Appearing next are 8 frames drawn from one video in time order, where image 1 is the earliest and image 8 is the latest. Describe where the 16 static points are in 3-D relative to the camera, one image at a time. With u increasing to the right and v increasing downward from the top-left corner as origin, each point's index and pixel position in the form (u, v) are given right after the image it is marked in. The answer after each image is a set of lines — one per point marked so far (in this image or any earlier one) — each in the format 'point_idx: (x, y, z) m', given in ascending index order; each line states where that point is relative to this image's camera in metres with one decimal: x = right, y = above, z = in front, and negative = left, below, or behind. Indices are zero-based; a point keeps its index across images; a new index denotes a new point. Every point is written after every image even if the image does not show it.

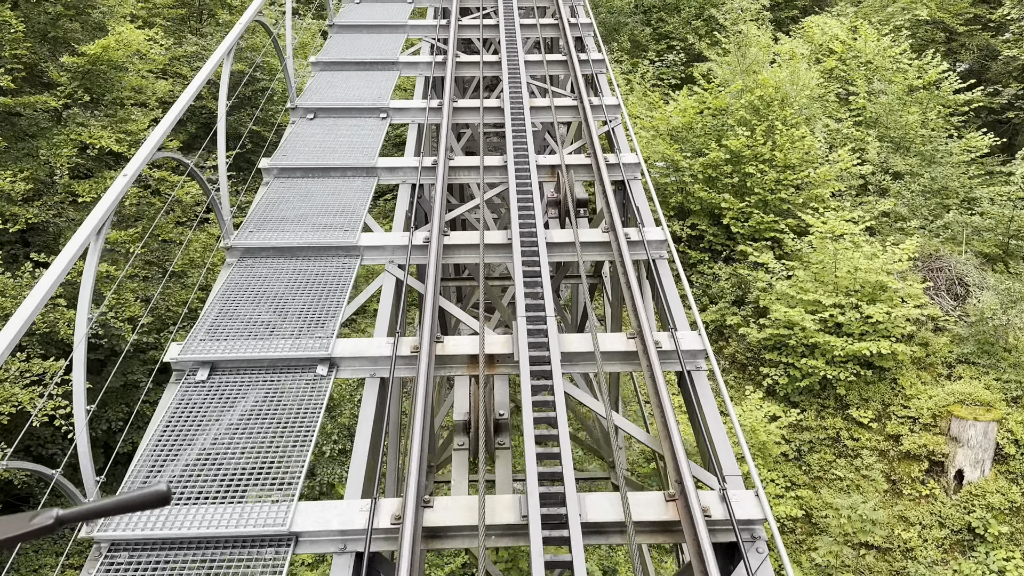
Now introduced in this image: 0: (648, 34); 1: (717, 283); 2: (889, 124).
0: (+2.6, +4.9, +15.7) m
1: (+2.0, 0.0, +7.8) m
2: (+4.3, +1.9, +9.3) m
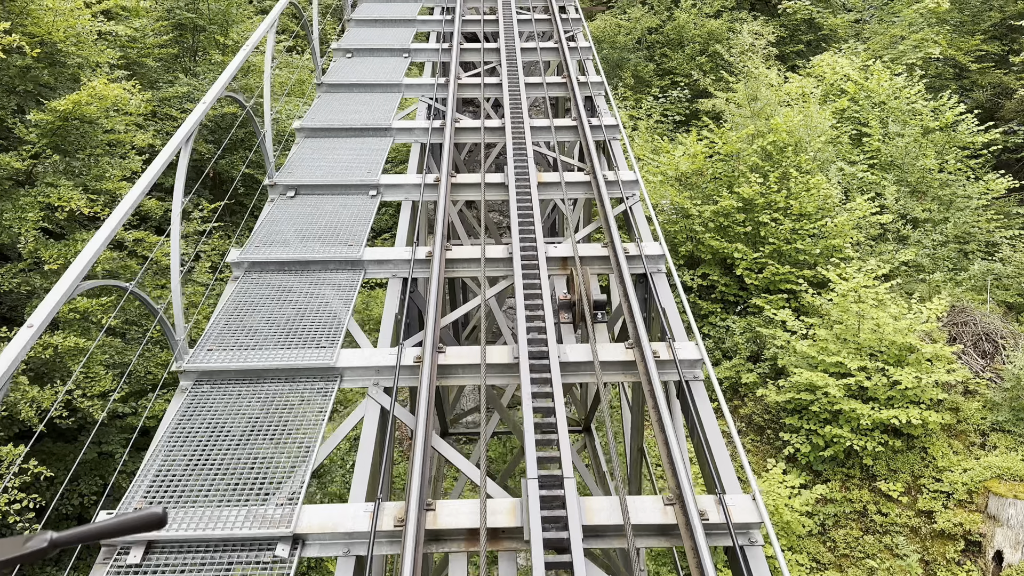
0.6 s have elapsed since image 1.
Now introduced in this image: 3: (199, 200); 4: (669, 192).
0: (+2.6, +4.1, +15.4) m
1: (+2.0, -0.5, +7.4) m
2: (+4.3, +1.3, +9.0) m
3: (-3.5, +1.0, +9.0) m
4: (+1.6, +1.0, +8.2) m
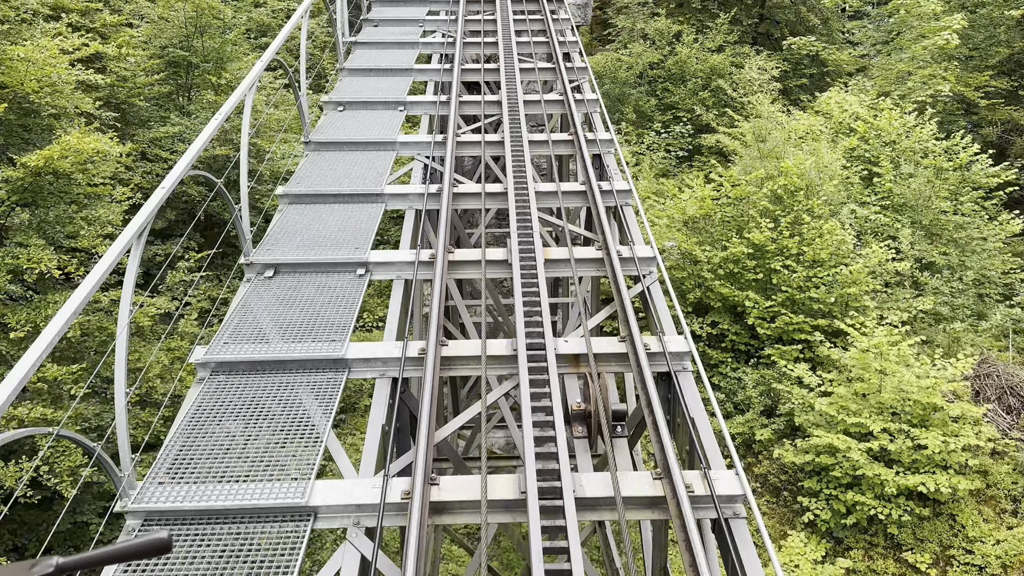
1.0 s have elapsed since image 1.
0: (+2.7, +3.4, +15.2) m
1: (+2.0, -0.9, +7.1) m
2: (+4.4, +0.8, +8.7) m
3: (-3.4, +0.5, +8.7) m
4: (+1.6, +0.5, +7.9) m
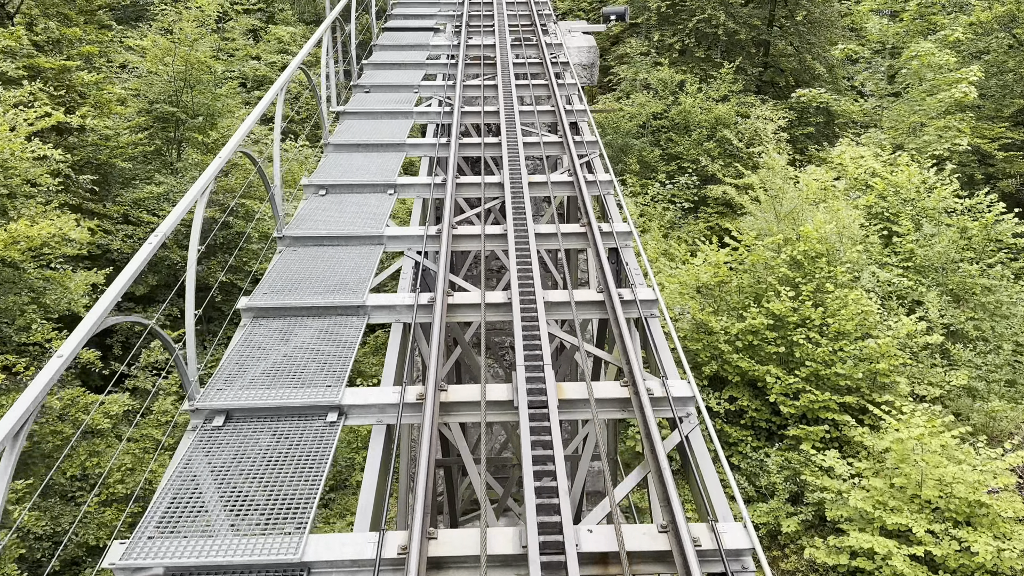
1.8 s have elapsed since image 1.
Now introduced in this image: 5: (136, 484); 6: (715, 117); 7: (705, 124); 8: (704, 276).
0: (+2.7, +2.4, +14.9) m
1: (+2.0, -1.5, +6.5) m
2: (+4.4, +0.2, +8.2) m
3: (-3.4, -0.2, +8.2) m
4: (+1.6, -0.2, +7.4) m
5: (-2.6, -1.3, +5.6) m
6: (+3.7, +3.1, +14.7) m
7: (+3.5, +3.0, +14.8) m
8: (+1.8, +0.1, +7.5) m
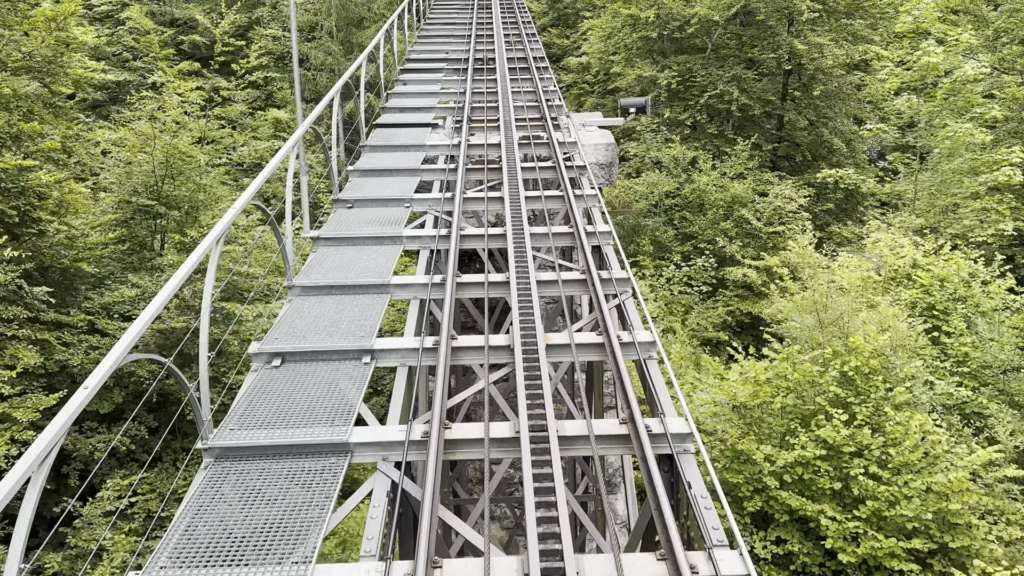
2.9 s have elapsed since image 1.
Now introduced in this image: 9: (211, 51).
0: (+2.8, +0.9, +14.1) m
1: (+2.1, -2.4, +5.5) m
2: (+4.4, -0.8, +7.3) m
3: (-3.3, -1.3, +7.3) m
4: (+1.7, -1.1, +6.5) m
5: (-2.5, -2.2, +4.6) m
6: (+3.8, +1.6, +14.0) m
7: (+3.6, +1.5, +14.1) m
8: (+1.8, -0.9, +6.6) m
9: (-6.8, +5.4, +18.4) m
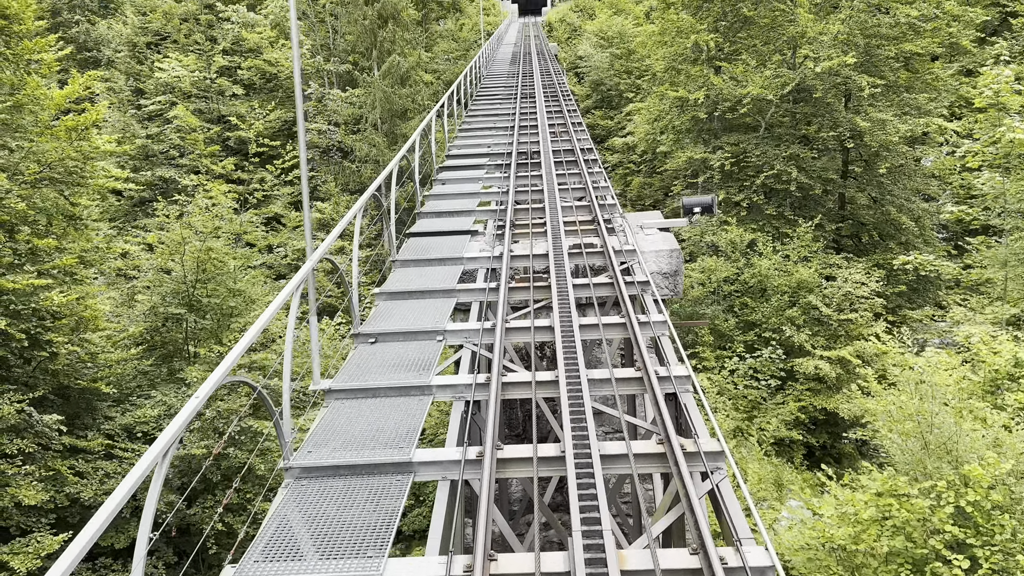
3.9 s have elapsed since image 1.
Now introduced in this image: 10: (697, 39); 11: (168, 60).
0: (+3.6, -0.6, +13.2) m
1: (+2.5, -3.1, +4.4) m
2: (+4.9, -1.7, +6.2) m
3: (-2.9, -2.3, +6.6) m
4: (+2.1, -1.9, +5.5) m
5: (-2.2, -2.9, +3.8) m
6: (+4.6, +0.1, +13.1) m
7: (+4.4, 0.0, +13.2) m
8: (+2.2, -1.7, +5.6) m
9: (-5.8, +3.2, +18.5) m
10: (+3.4, +4.5, +14.8) m
11: (-8.3, +5.5, +19.6) m
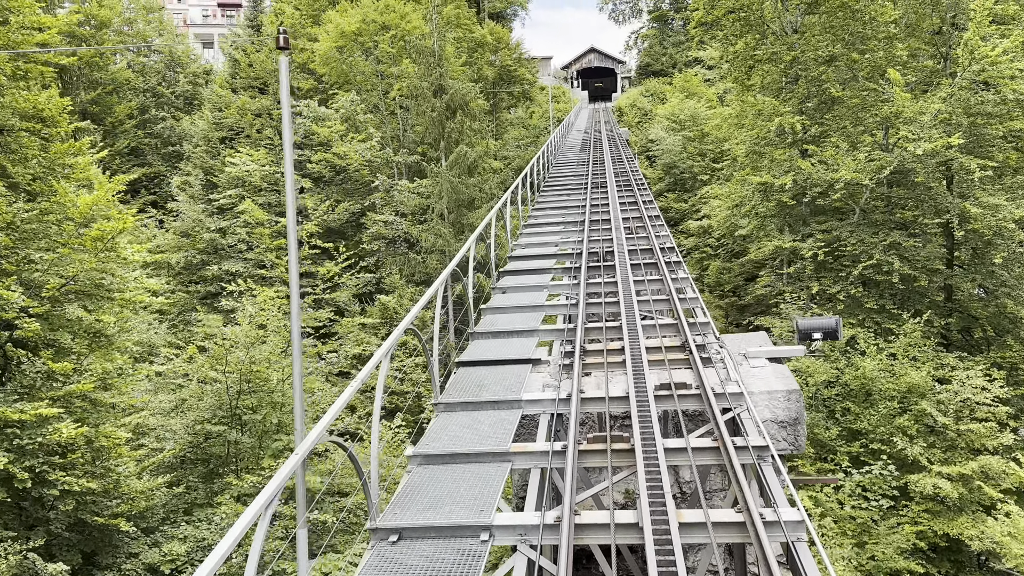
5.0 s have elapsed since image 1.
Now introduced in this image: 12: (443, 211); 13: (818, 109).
0: (+4.6, -2.1, +11.8) m
1: (+2.7, -3.7, +2.9) m
2: (+5.3, -2.5, +4.6) m
3: (-2.4, -3.2, +5.6) m
4: (+2.5, -2.7, +4.1) m
5: (-2.0, -3.5, +2.7) m
6: (+5.6, -1.4, +11.7) m
7: (+5.5, -1.5, +11.7) m
8: (+2.6, -2.5, +4.3) m
9: (-4.2, +1.1, +18.2) m
10: (+4.6, +2.8, +13.8) m
11: (-6.6, +3.2, +19.7) m
12: (-1.5, +1.7, +17.6) m
13: (+5.5, +3.2, +14.5) m
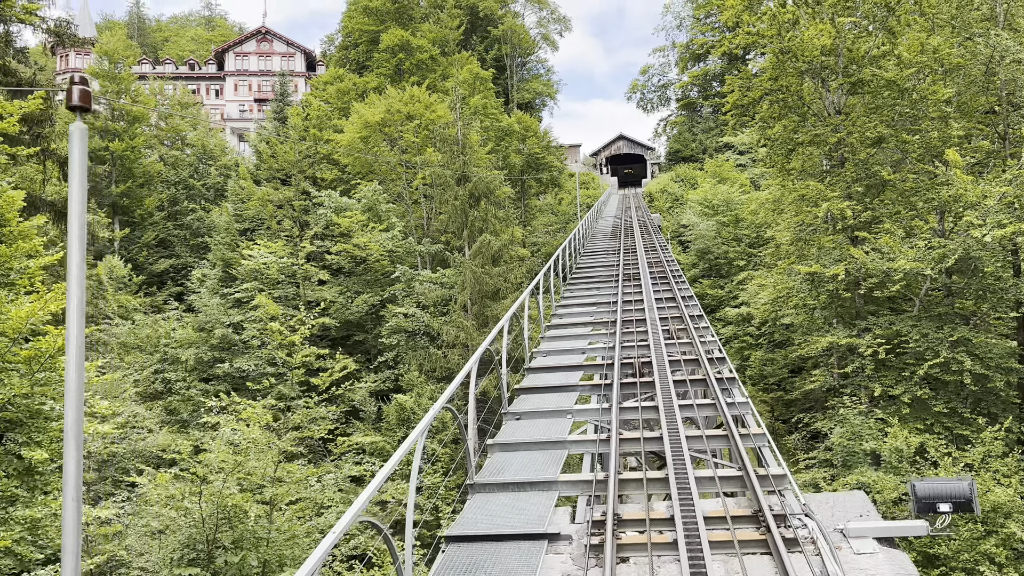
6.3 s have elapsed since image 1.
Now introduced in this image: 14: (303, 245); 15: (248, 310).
0: (+5.0, -3.4, +10.2) m
1: (+2.7, -4.1, +1.3) m
2: (+5.4, -3.0, +3.0) m
3: (-2.3, -3.9, +4.2) m
4: (+2.5, -3.2, +2.6) m
5: (-2.0, -3.9, +1.3) m
6: (+5.9, -2.7, +10.1) m
7: (+5.8, -2.8, +10.2) m
8: (+2.7, -3.0, +2.8) m
9: (-3.7, -1.0, +17.3) m
10: (+5.0, +1.3, +12.8) m
11: (-6.0, +1.0, +19.1) m
12: (-0.9, -0.3, +16.6) m
13: (+5.9, +1.6, +13.4) m
14: (-4.9, +1.0, +19.2) m
15: (-5.8, -0.5, +17.7) m
